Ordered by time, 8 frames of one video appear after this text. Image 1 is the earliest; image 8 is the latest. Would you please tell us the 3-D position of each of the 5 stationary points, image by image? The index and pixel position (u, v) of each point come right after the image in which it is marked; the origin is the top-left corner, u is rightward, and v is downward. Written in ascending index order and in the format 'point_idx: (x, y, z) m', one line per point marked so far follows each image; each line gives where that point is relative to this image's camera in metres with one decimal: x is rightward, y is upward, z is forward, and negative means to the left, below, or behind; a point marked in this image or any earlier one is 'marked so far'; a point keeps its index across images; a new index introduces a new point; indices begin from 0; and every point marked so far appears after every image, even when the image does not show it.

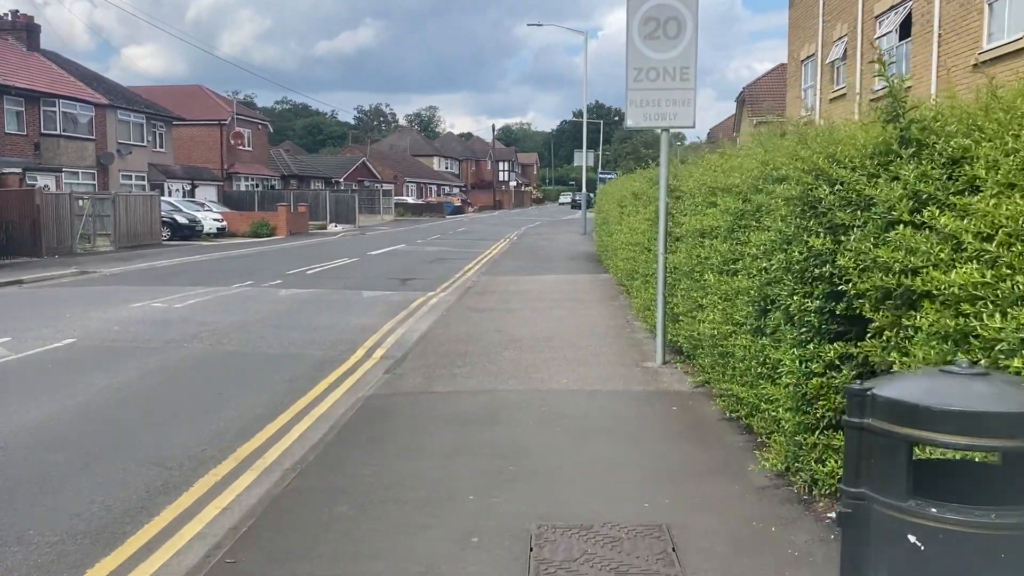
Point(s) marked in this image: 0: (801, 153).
0: (+1.8, +0.8, +5.1) m
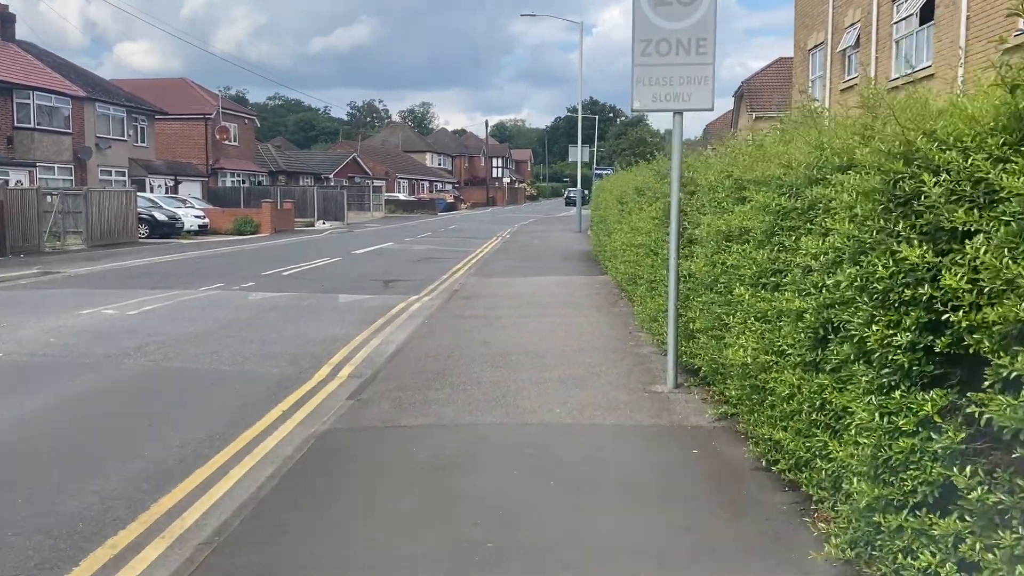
0: (+1.7, +0.7, +3.8) m
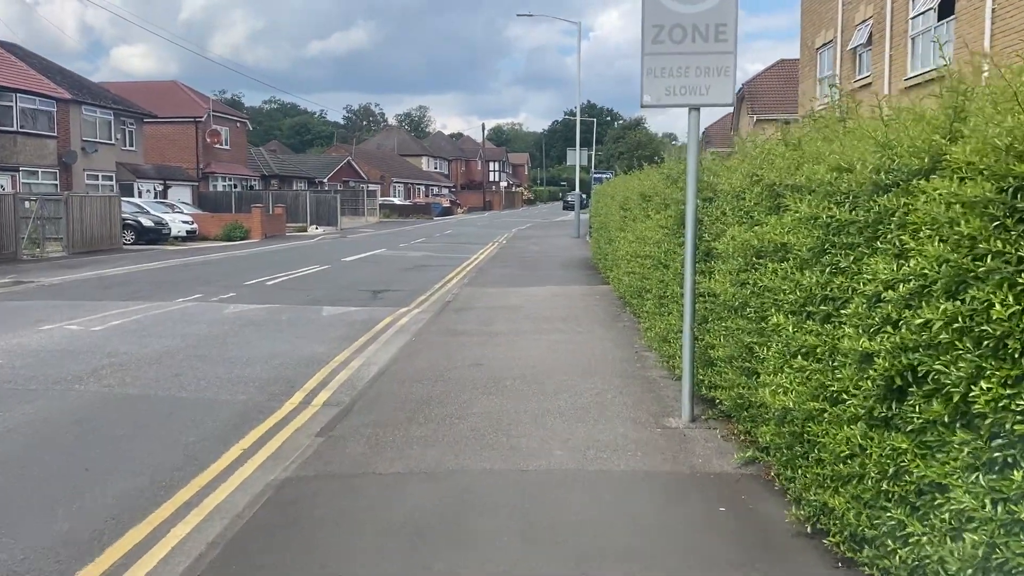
0: (+1.7, +0.6, +2.9) m
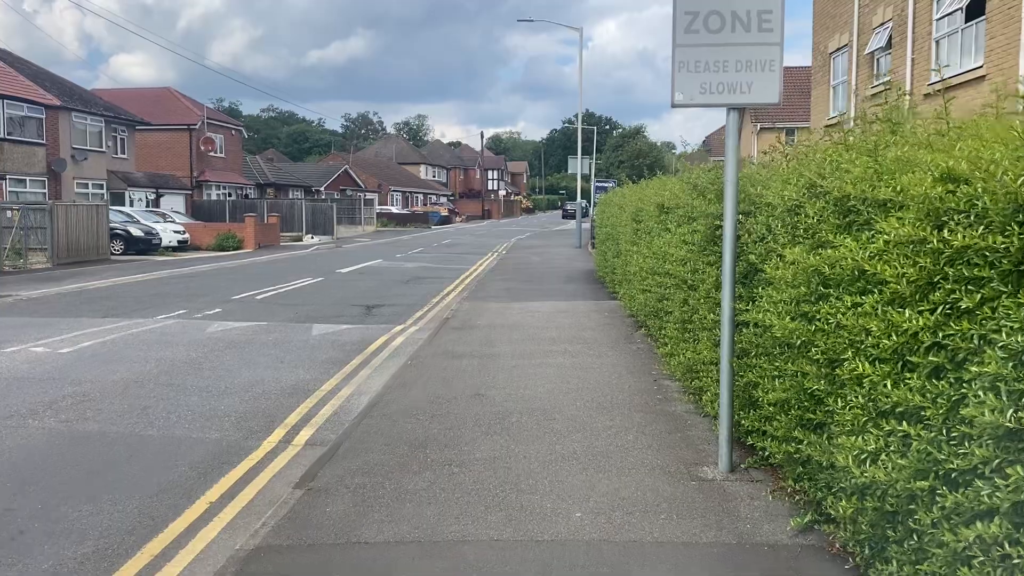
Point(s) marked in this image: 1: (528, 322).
0: (+1.7, +0.4, +2.0) m
1: (+0.3, -0.6, +13.0) m
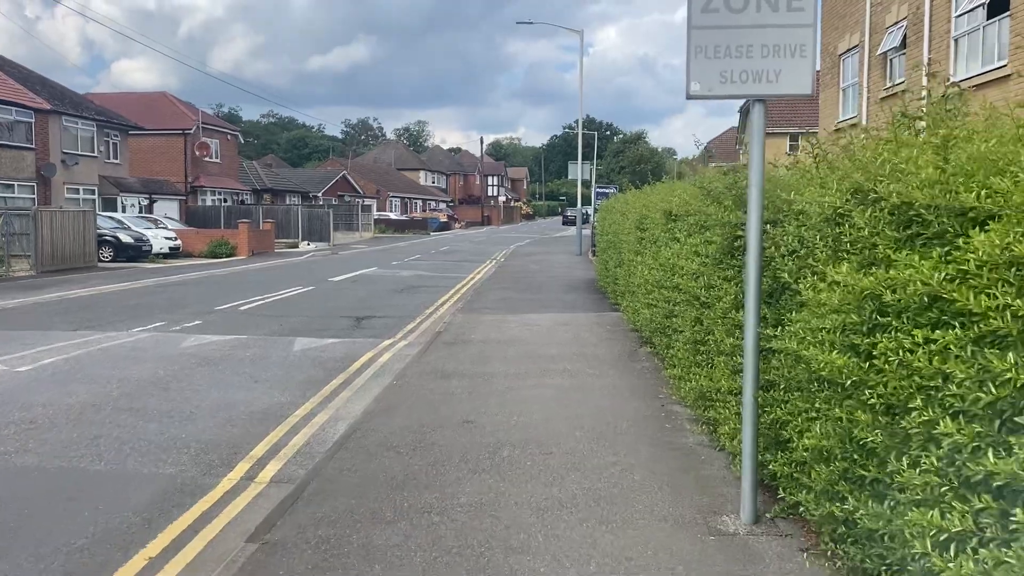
0: (+1.7, +0.3, +1.2) m
1: (+0.2, -0.7, +12.2) m
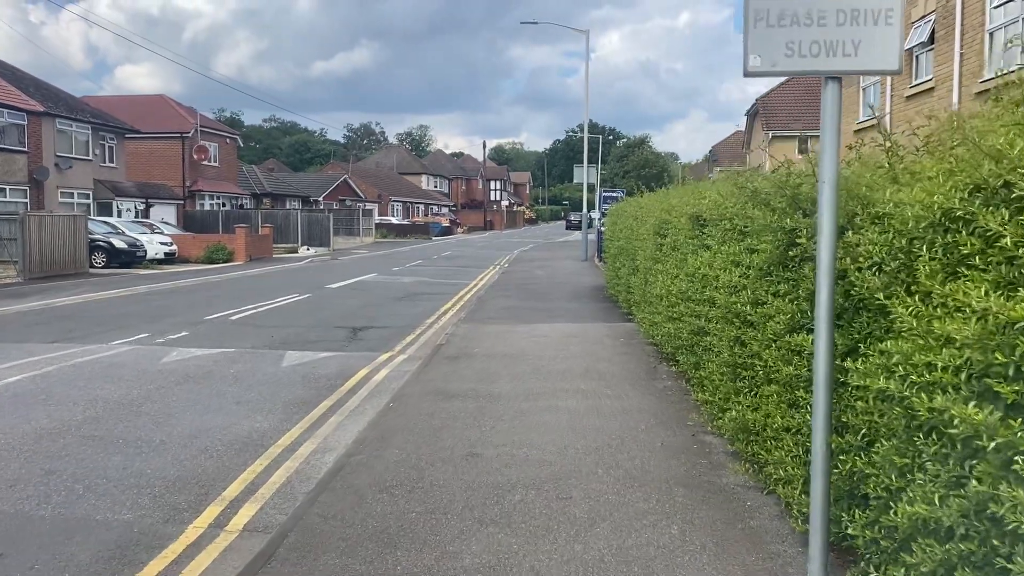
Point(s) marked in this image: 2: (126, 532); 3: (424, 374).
0: (+1.7, +0.2, +0.3) m
1: (+0.3, -0.9, +11.3) m
2: (-2.5, -1.6, +5.3) m
3: (-1.1, -1.1, +9.9) m
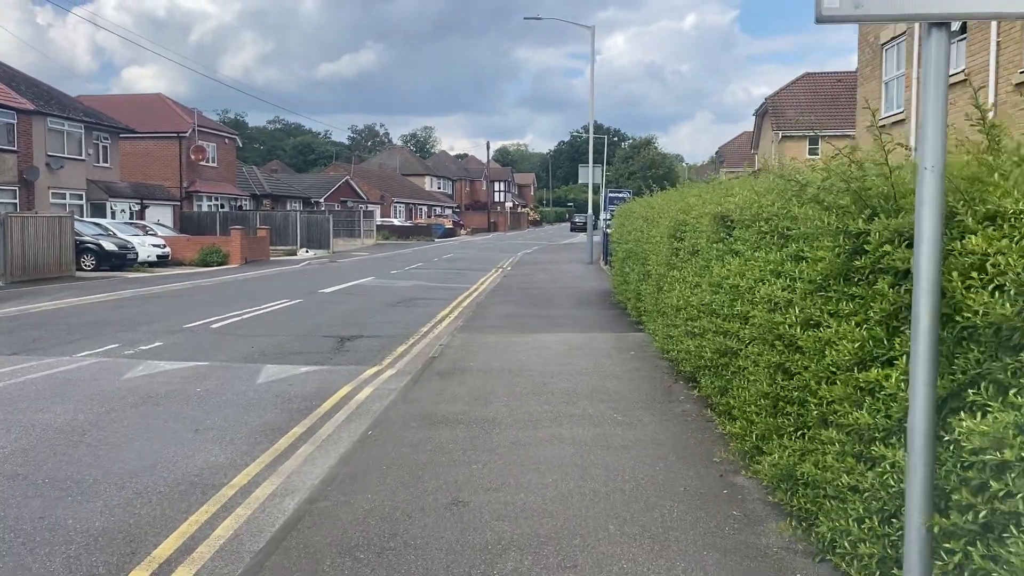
0: (+1.7, +0.2, -0.8) m
1: (+0.3, -1.0, +10.2) m
2: (-2.6, -1.7, +4.3) m
3: (-1.1, -1.2, +8.9) m
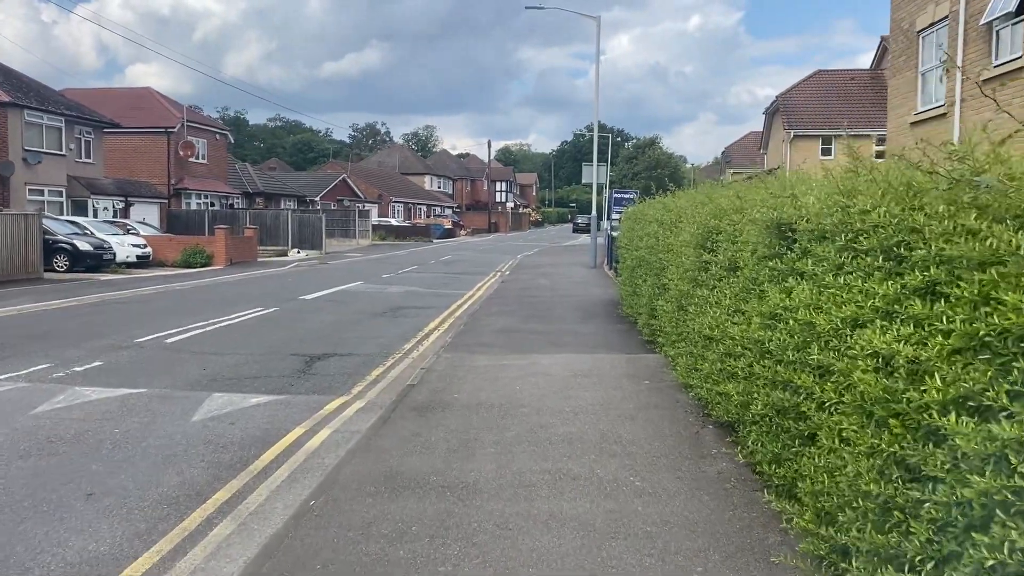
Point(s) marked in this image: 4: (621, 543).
0: (+1.6, 0.0, -2.5) m
1: (+0.2, -1.2, +8.5) m
2: (-2.7, -1.9, +2.6) m
3: (-1.2, -1.3, +7.2) m
4: (+0.6, -1.5, +4.7) m
